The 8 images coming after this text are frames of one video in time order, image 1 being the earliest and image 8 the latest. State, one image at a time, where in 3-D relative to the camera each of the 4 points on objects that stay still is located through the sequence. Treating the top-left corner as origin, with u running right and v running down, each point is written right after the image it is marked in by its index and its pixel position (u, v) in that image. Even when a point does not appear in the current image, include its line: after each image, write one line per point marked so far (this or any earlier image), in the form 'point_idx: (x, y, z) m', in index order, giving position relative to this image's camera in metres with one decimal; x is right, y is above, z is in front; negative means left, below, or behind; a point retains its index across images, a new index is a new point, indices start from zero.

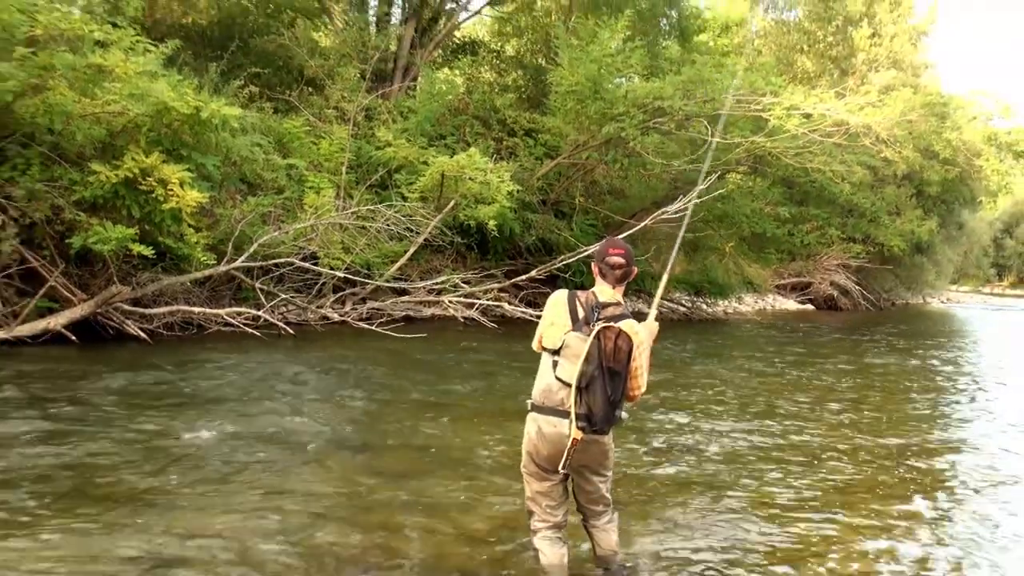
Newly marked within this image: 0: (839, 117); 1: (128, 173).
0: (+5.3, +2.8, +12.5) m
1: (-4.5, +1.3, +8.8) m
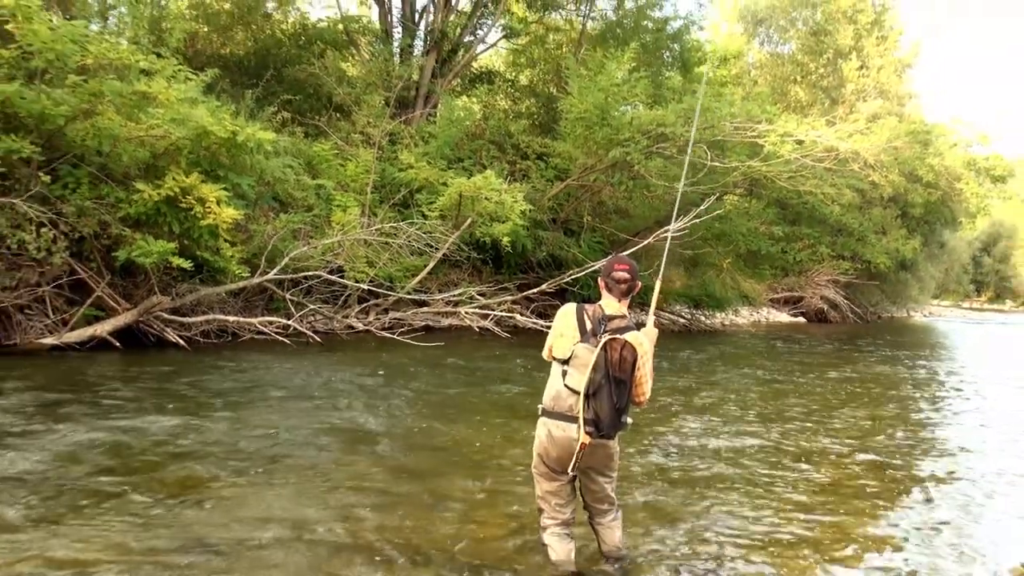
0: (+5.5, +2.5, +13.2) m
1: (-4.3, +1.2, +9.5) m
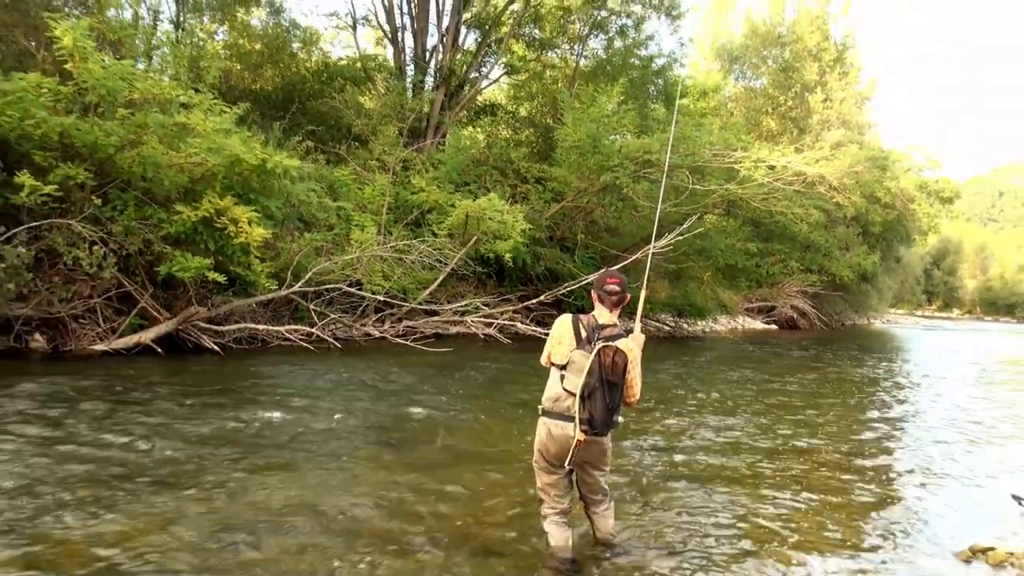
0: (+5.5, +2.3, +14.4) m
1: (-4.3, +1.0, +10.7) m
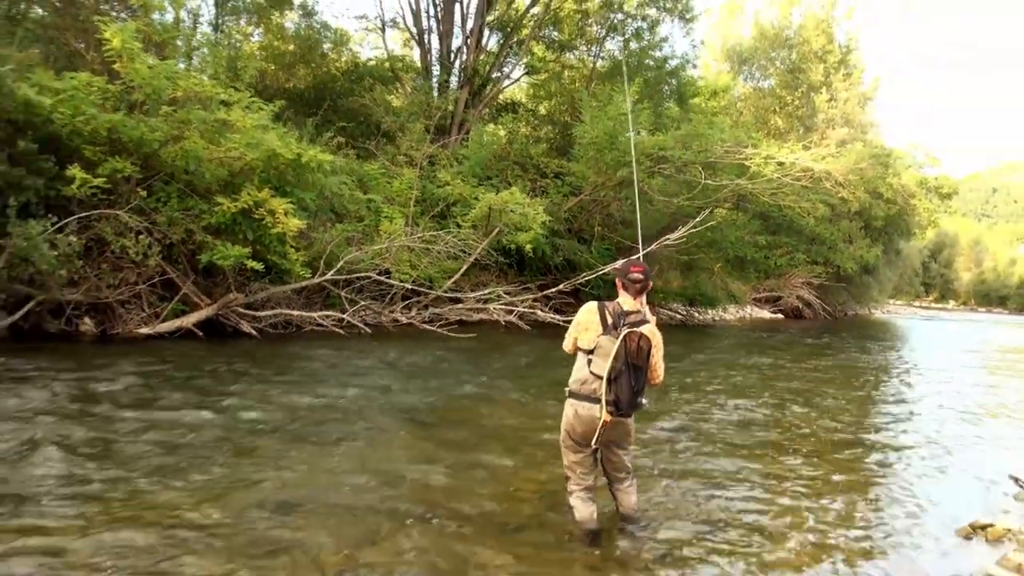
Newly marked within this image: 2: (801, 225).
0: (+5.9, +2.4, +15.0) m
1: (-4.0, +1.2, +11.3) m
2: (+7.8, +1.7, +20.0) m
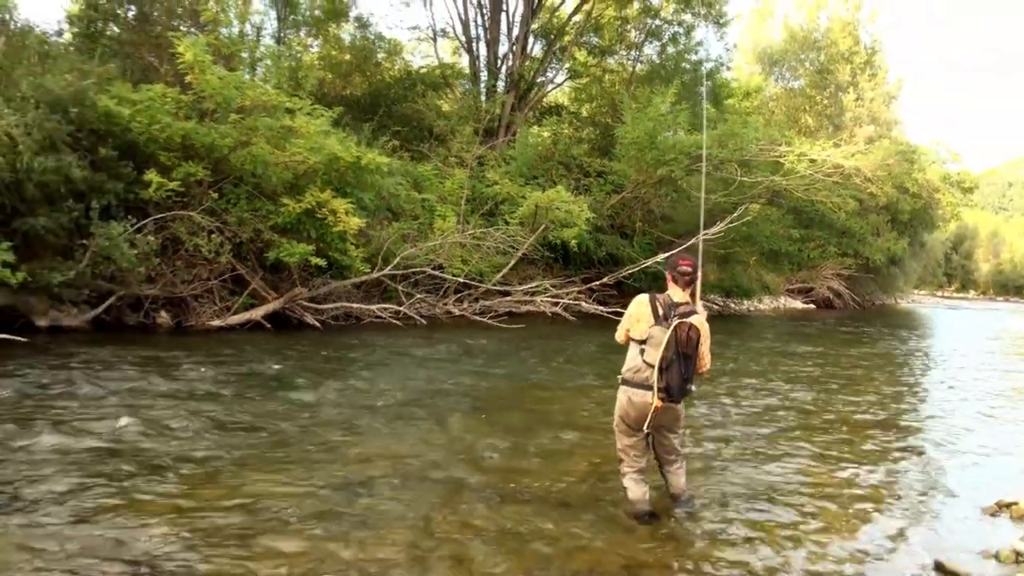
0: (+6.7, +2.6, +15.6) m
1: (-3.2, +1.3, +12.1) m
2: (+8.7, +1.9, +20.5) m
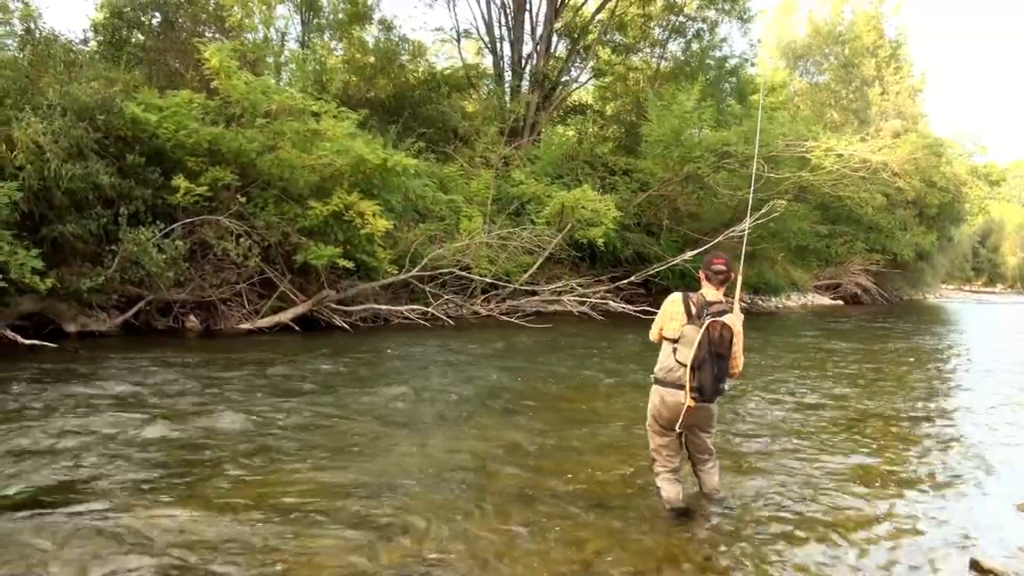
0: (+7.1, +2.7, +15.5) m
1: (-2.8, +1.3, +12.1) m
2: (+9.2, +2.0, +20.4) m
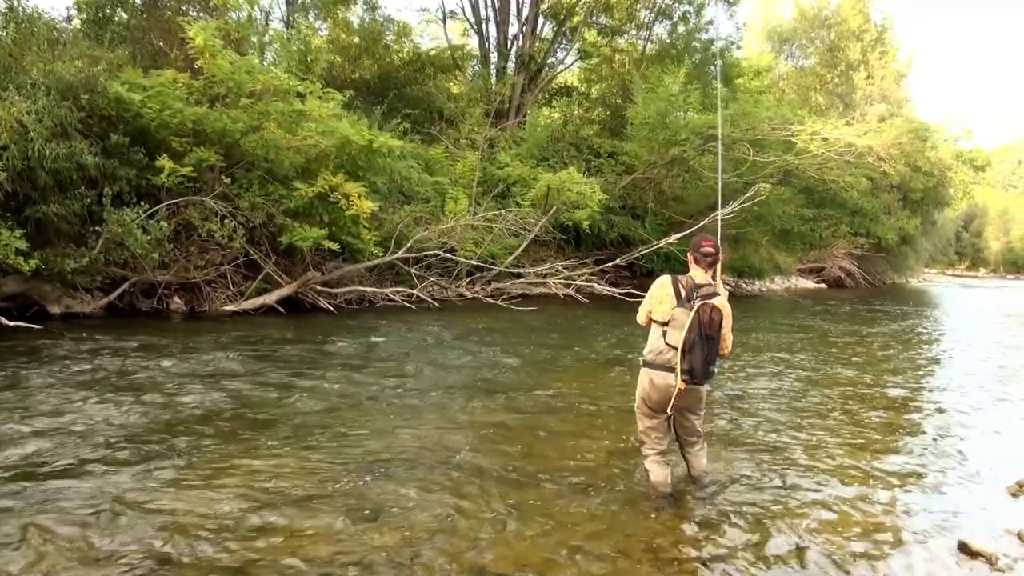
0: (+6.8, +3.0, +15.5) m
1: (-3.0, +1.6, +12.1) m
2: (+8.9, +2.4, +20.4) m
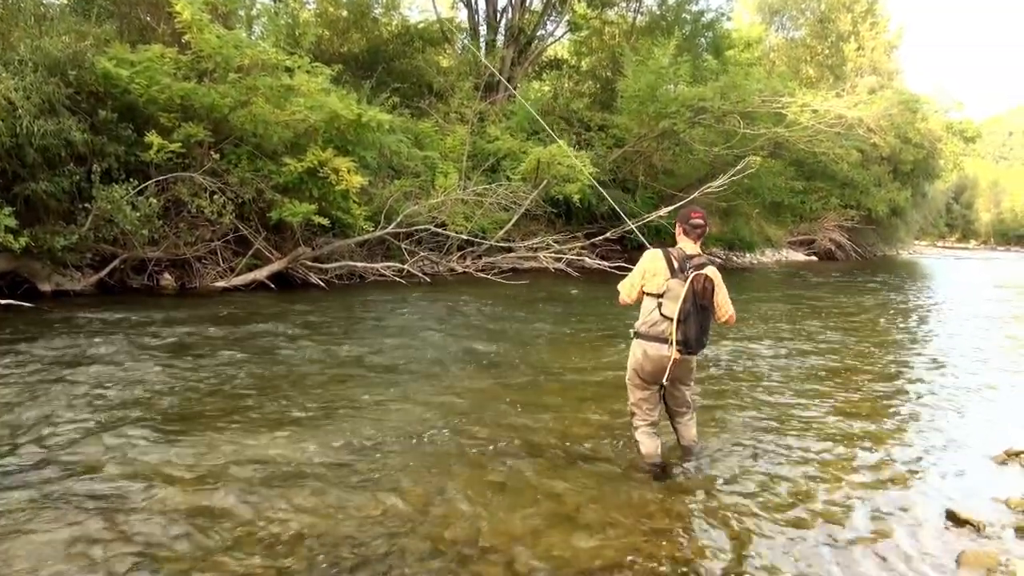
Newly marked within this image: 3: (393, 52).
0: (+6.7, +3.6, +15.5) m
1: (-3.2, +2.0, +12.0) m
2: (+8.7, +3.1, +20.4) m
3: (-3.0, +5.6, +18.1) m
